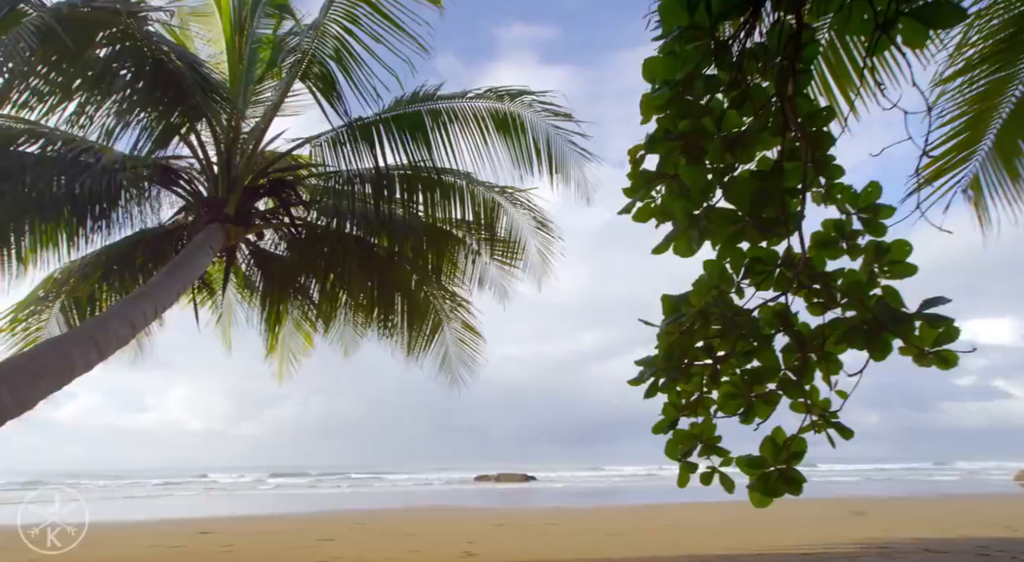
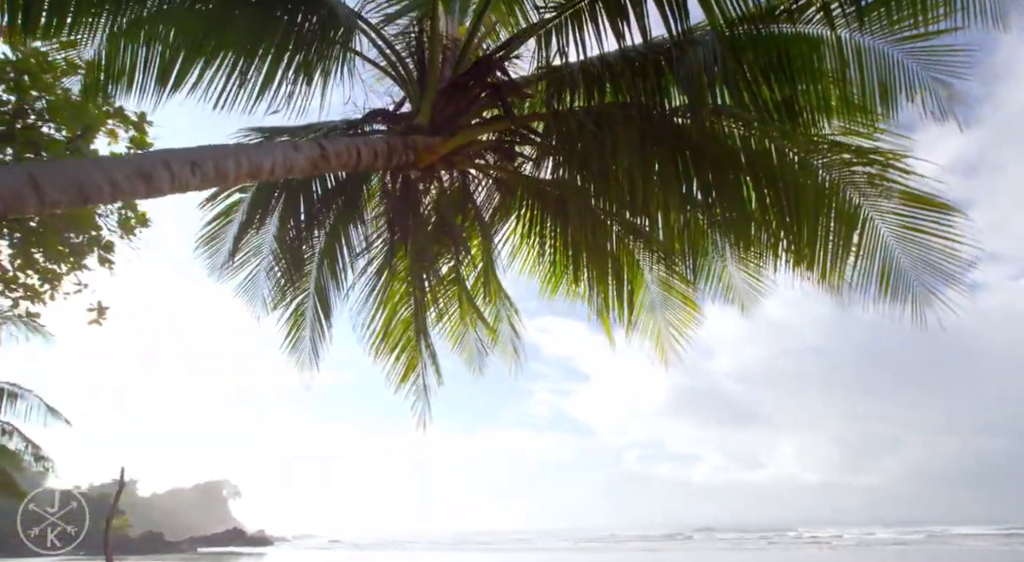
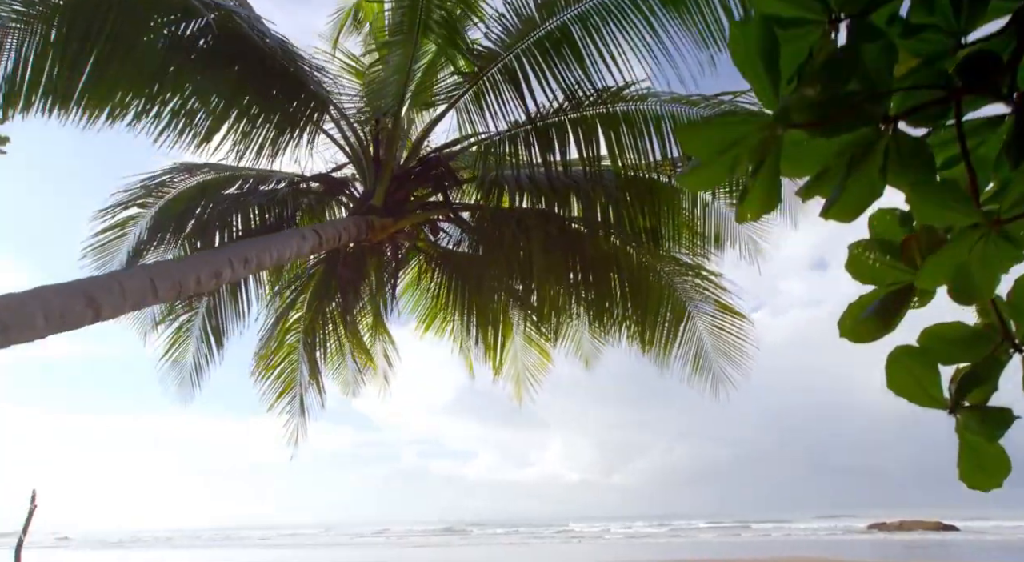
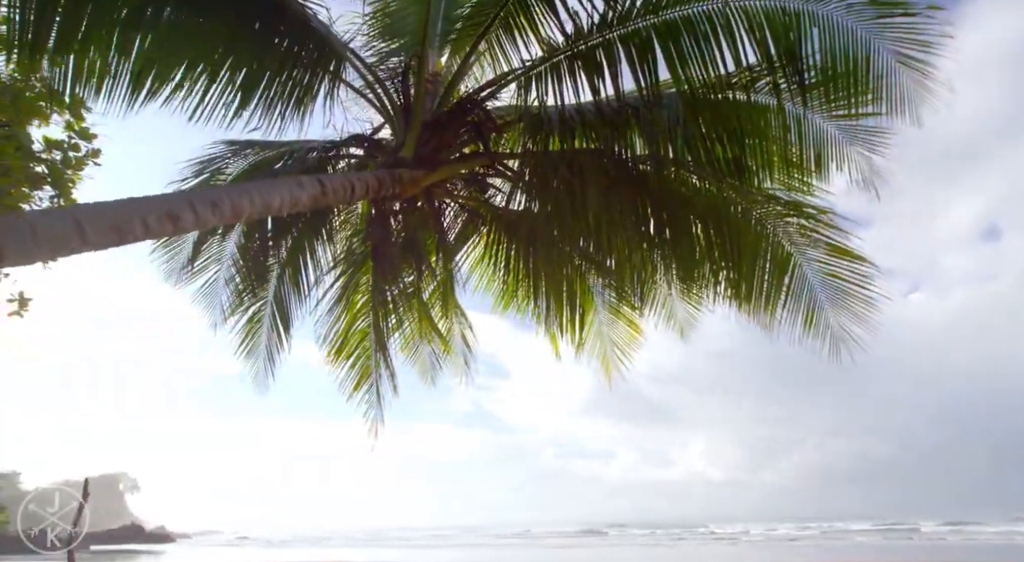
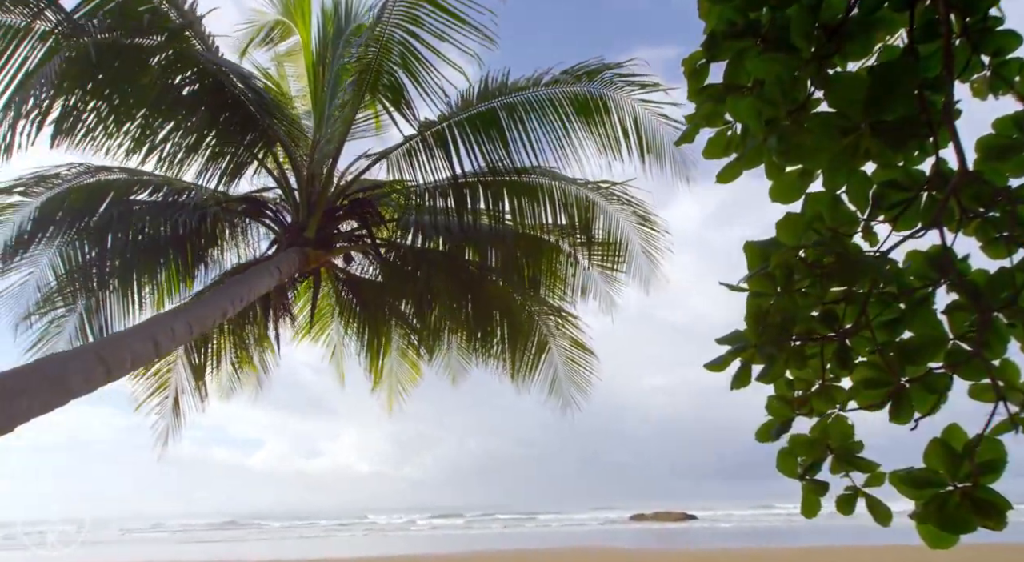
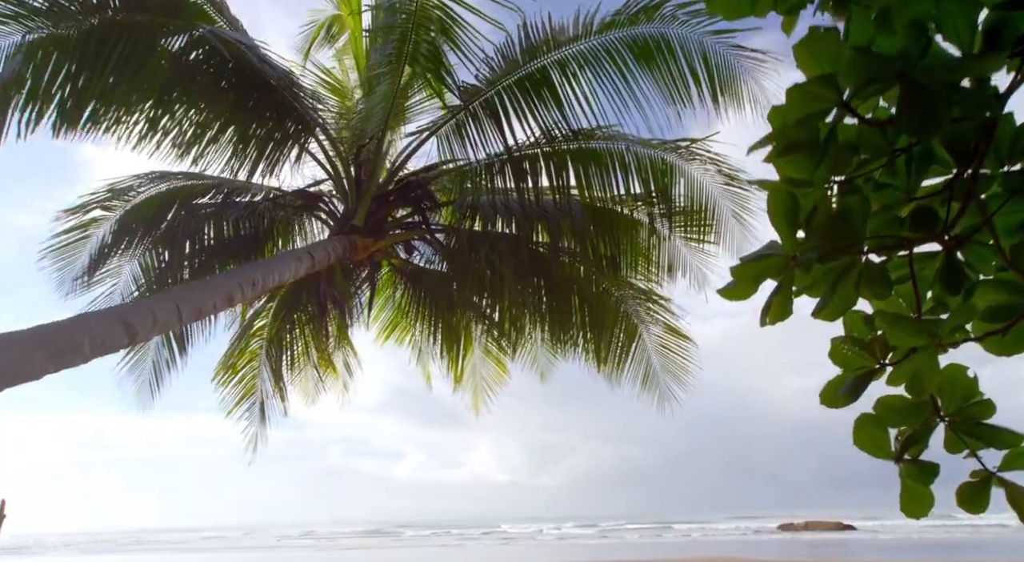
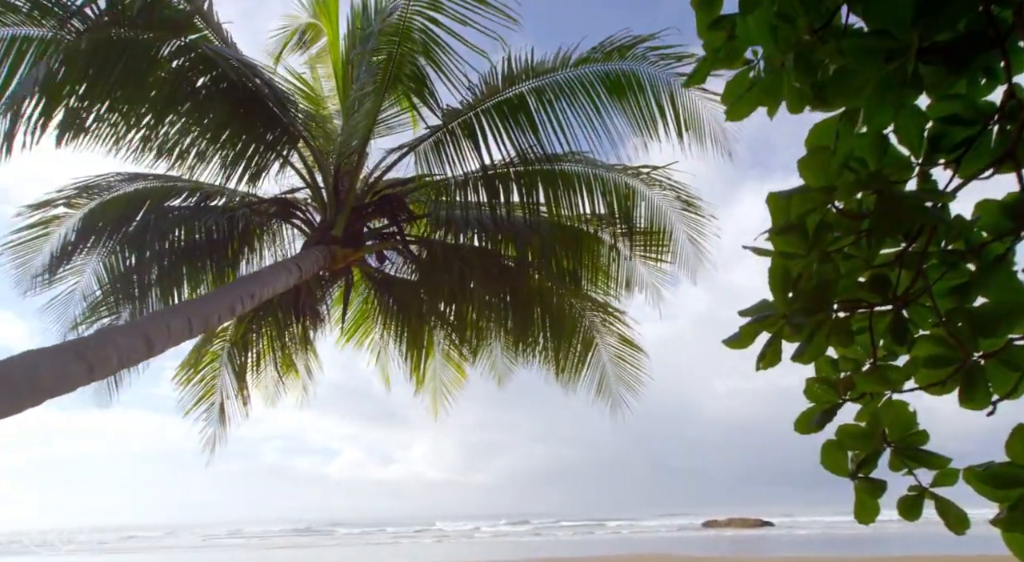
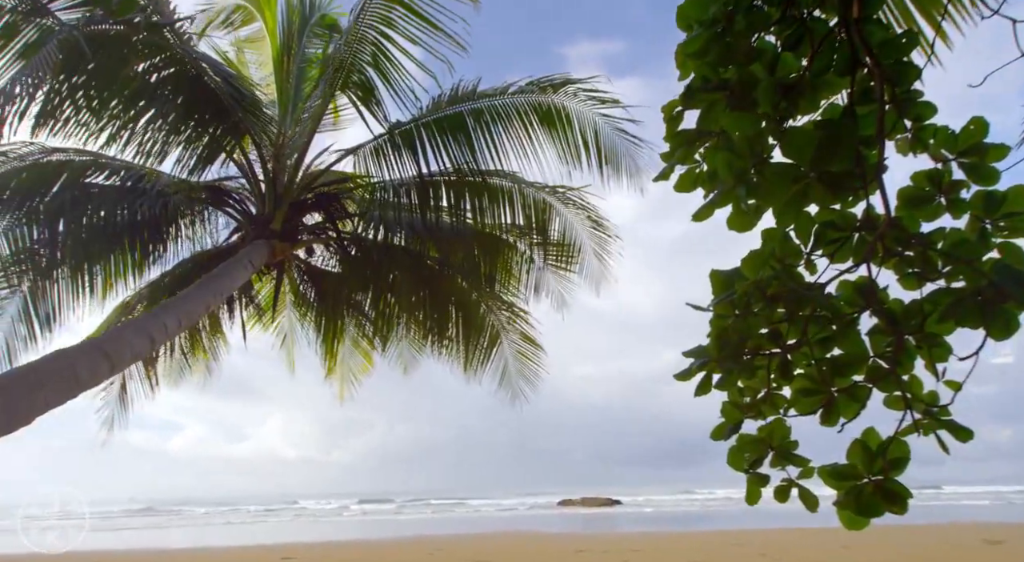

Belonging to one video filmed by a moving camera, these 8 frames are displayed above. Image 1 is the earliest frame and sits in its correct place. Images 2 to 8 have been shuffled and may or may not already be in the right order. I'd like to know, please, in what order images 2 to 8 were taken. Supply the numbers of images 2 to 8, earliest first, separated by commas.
8, 5, 7, 6, 3, 4, 2
